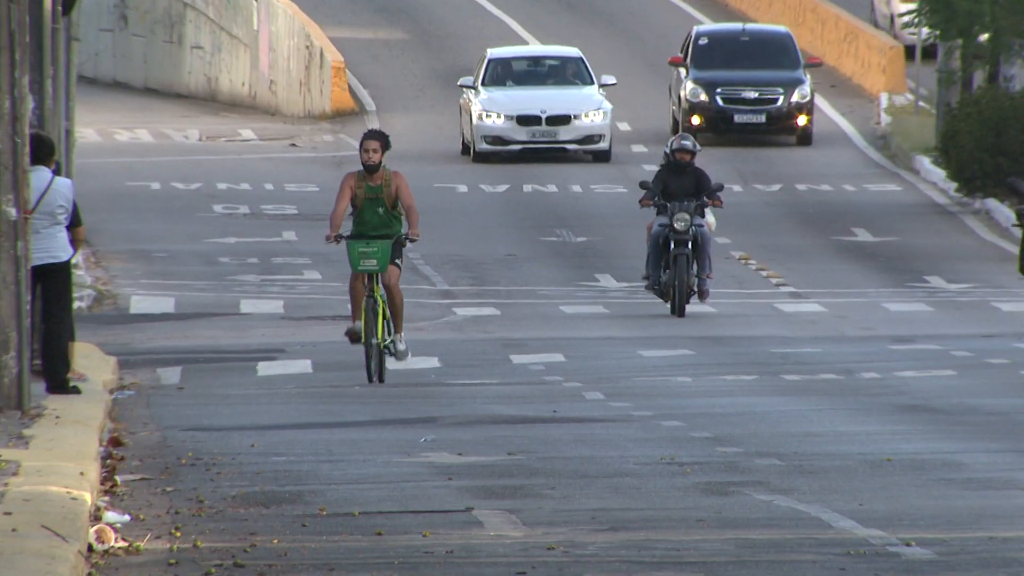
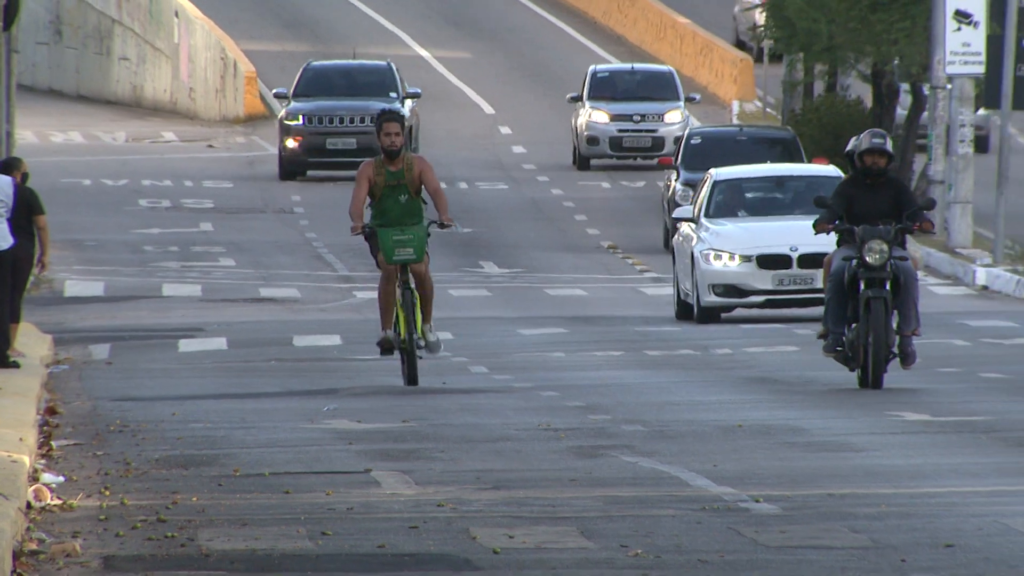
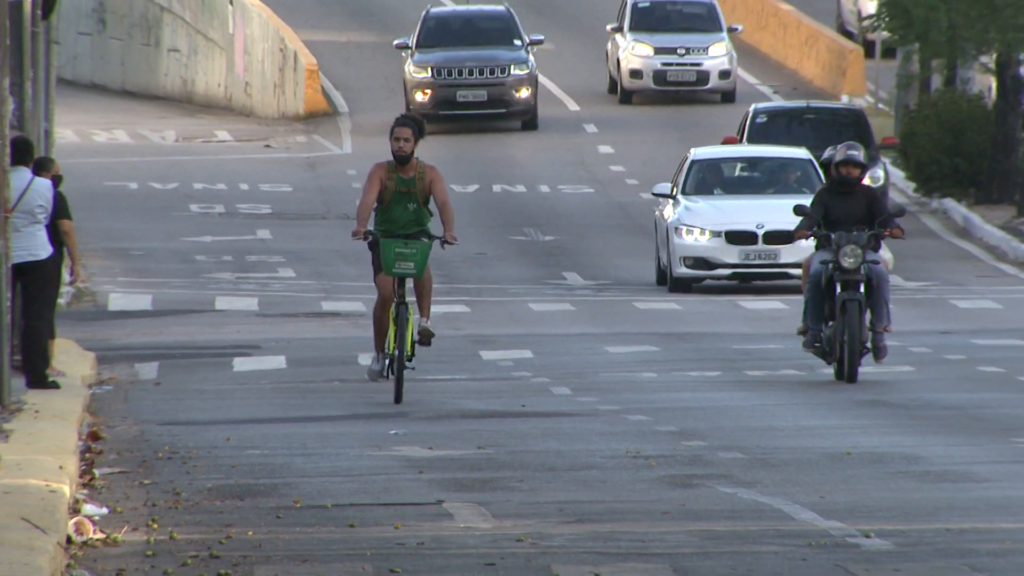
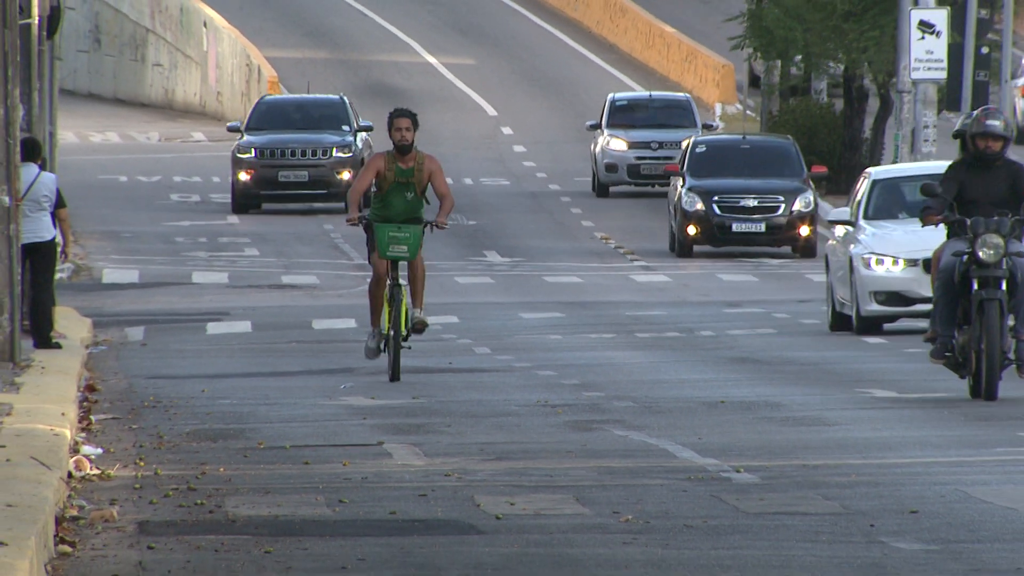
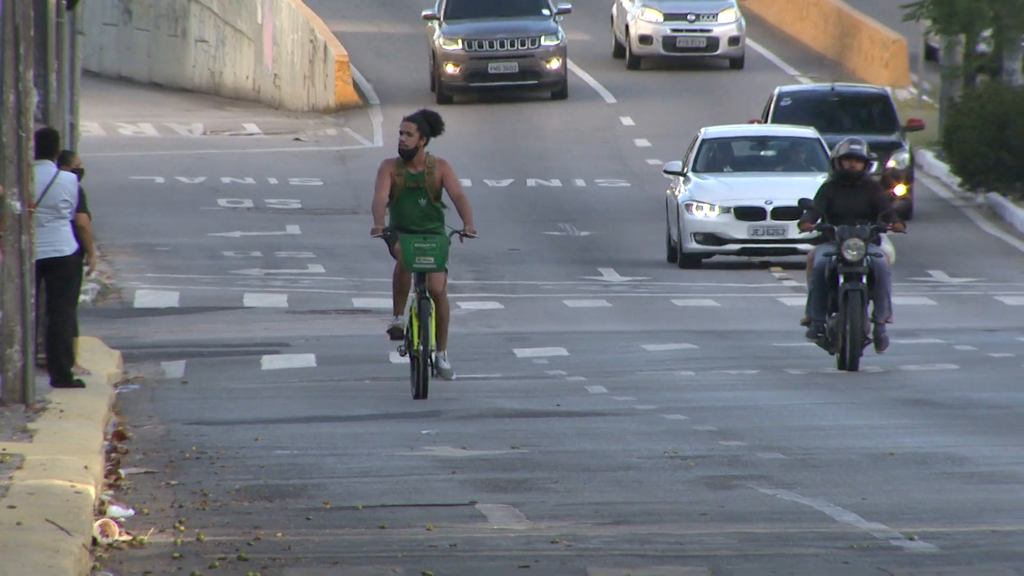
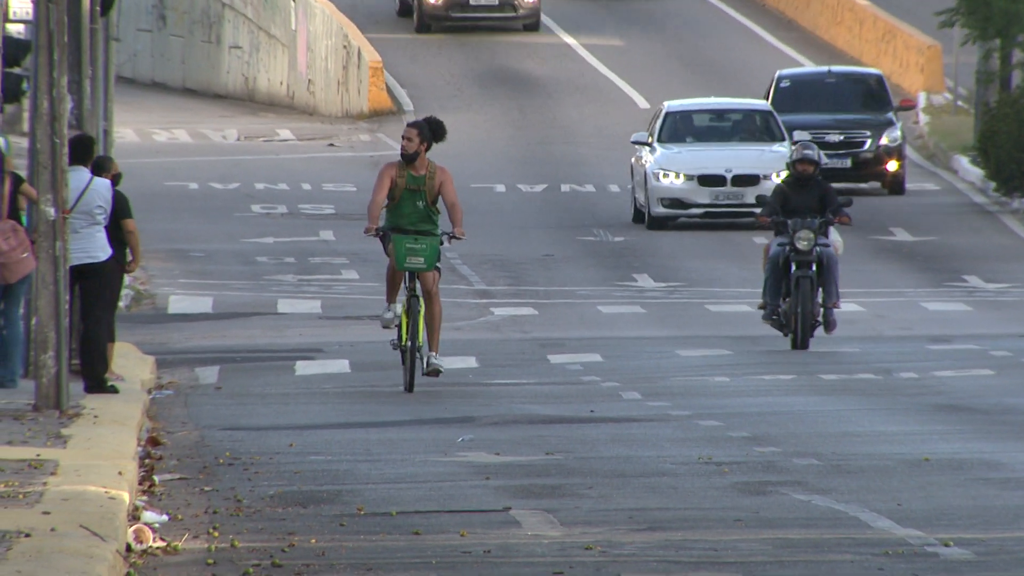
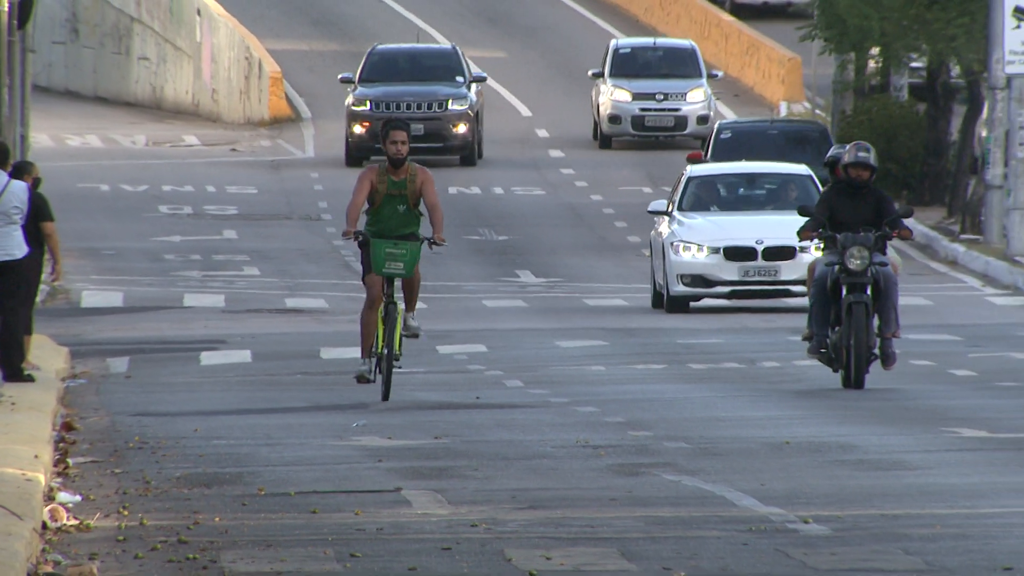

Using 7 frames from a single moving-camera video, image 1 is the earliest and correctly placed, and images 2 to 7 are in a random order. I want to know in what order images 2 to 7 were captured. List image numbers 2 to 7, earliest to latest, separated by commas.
6, 5, 3, 7, 2, 4
